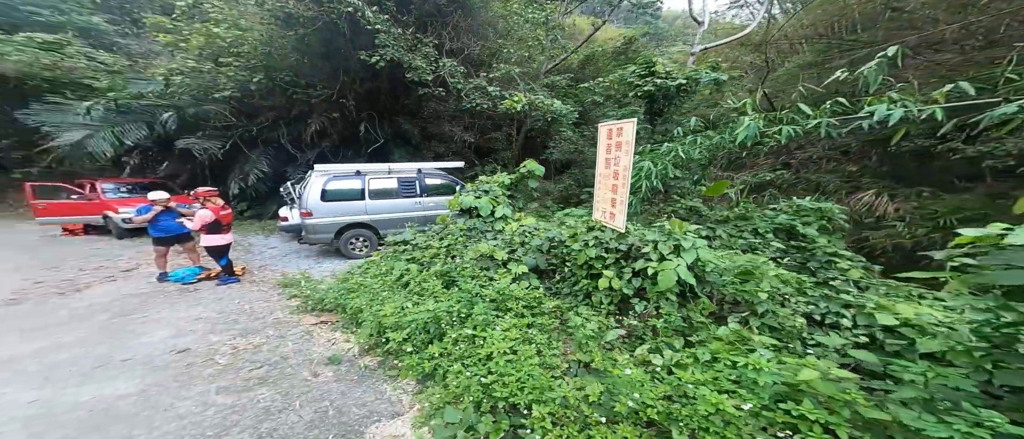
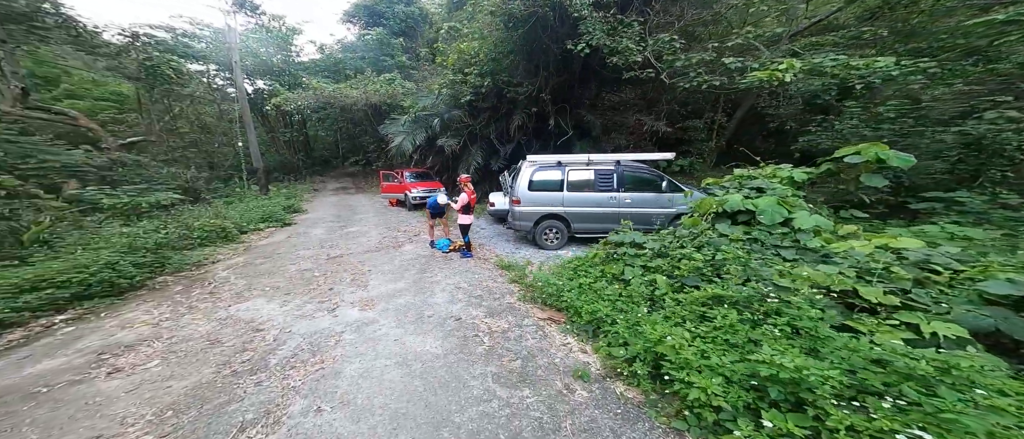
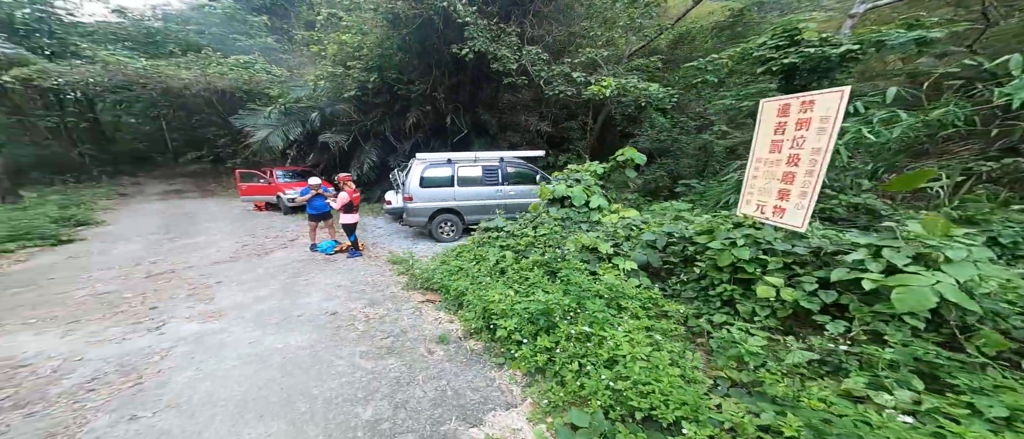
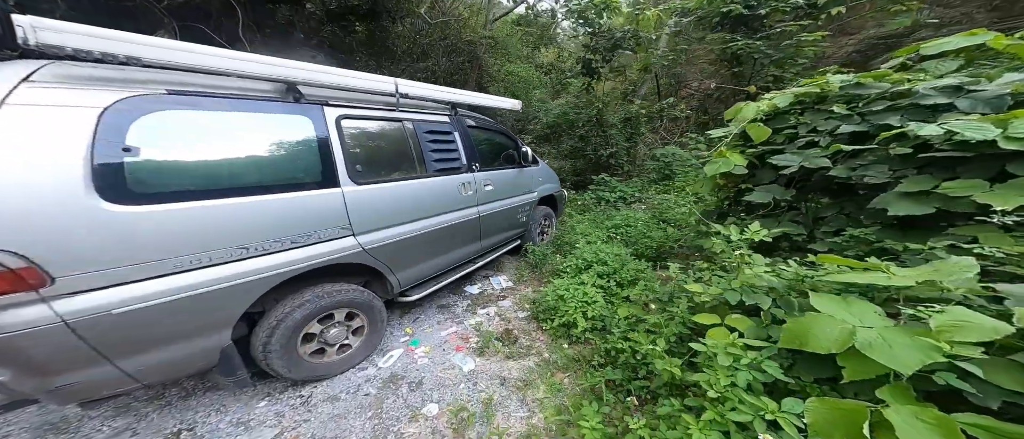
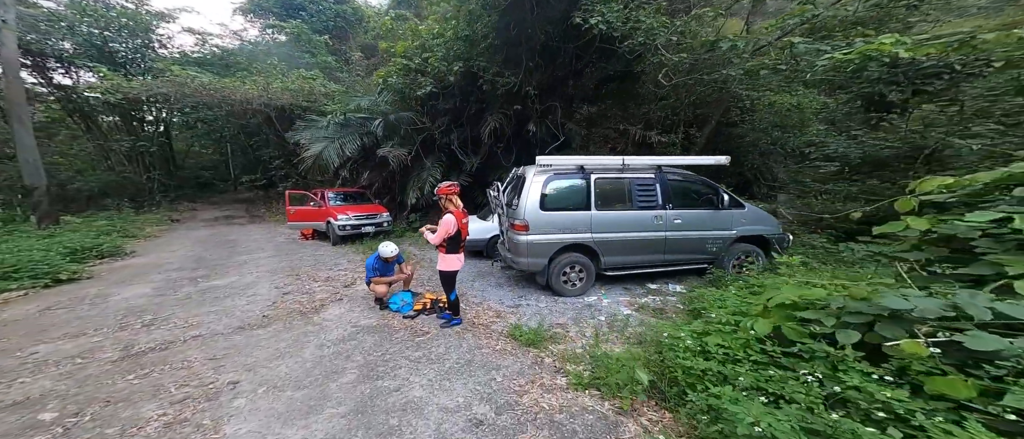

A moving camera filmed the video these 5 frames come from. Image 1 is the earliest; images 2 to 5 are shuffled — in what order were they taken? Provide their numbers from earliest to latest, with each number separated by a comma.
3, 2, 5, 4
